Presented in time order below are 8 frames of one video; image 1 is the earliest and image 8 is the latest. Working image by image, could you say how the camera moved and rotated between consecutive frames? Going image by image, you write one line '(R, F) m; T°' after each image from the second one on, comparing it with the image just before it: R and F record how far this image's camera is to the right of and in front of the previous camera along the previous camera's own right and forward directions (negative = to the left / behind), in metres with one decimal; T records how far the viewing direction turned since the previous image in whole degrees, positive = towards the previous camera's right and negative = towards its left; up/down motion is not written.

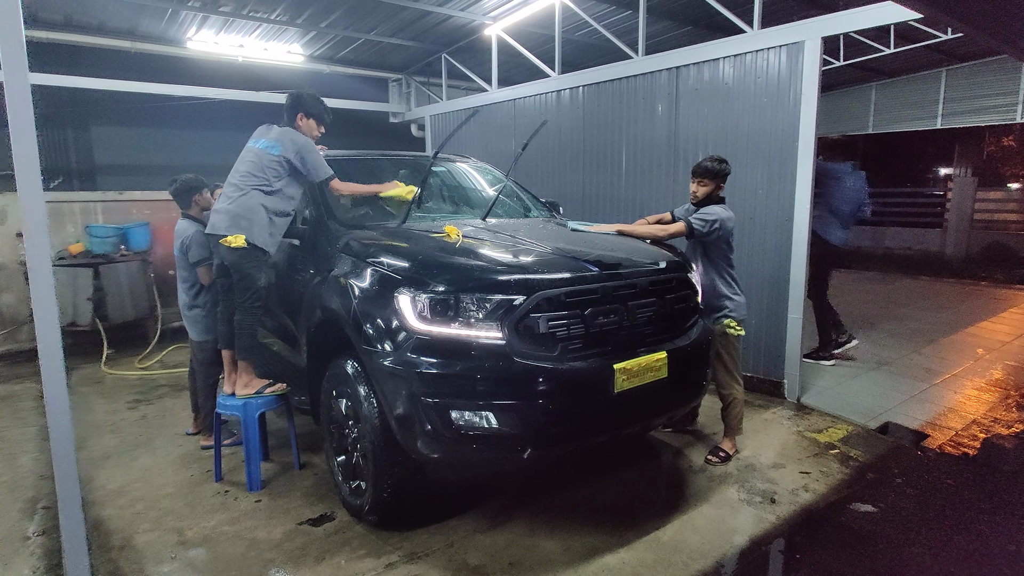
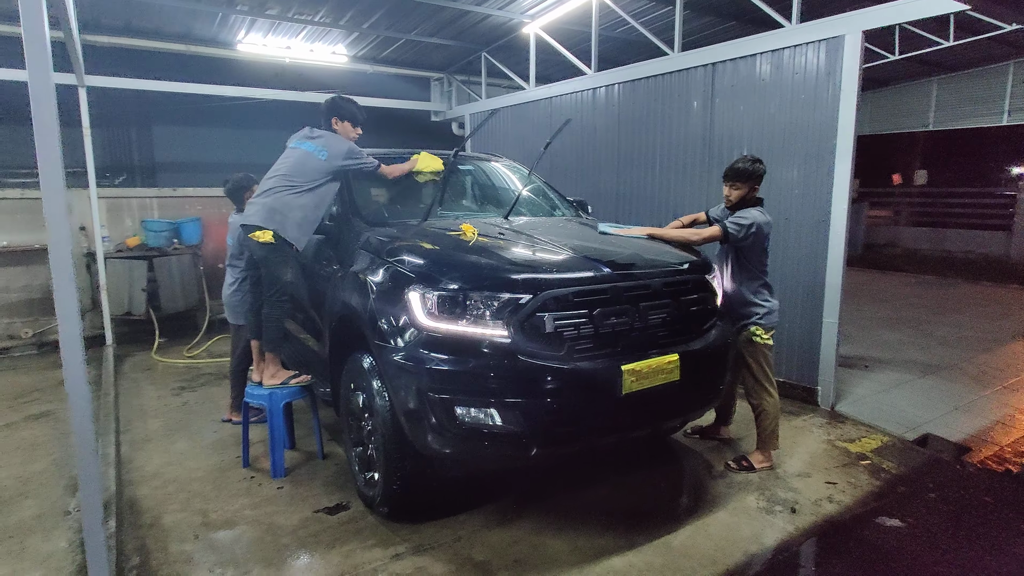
(+0.1, 0.0) m; -4°
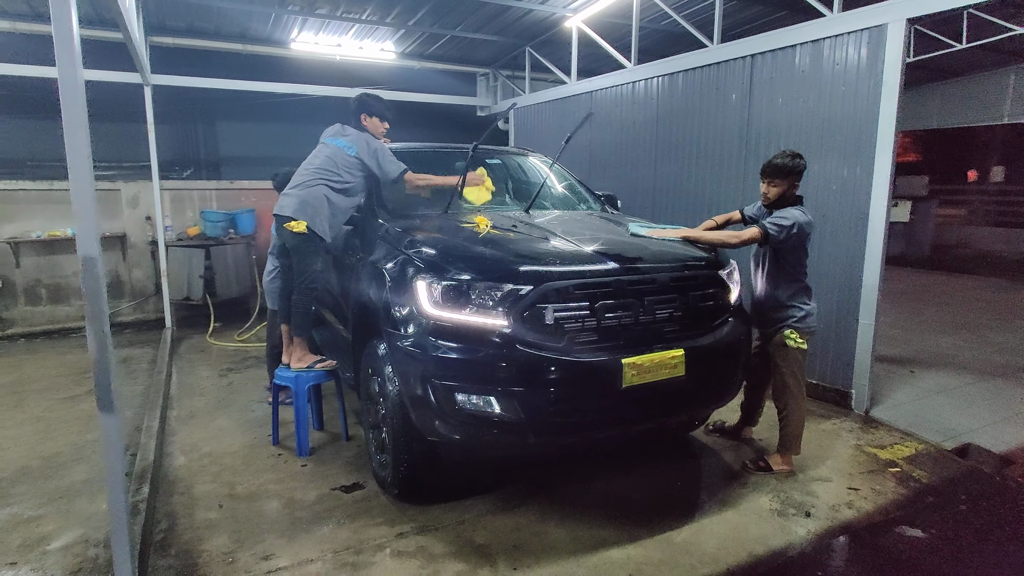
(+0.2, 0.0) m; -5°
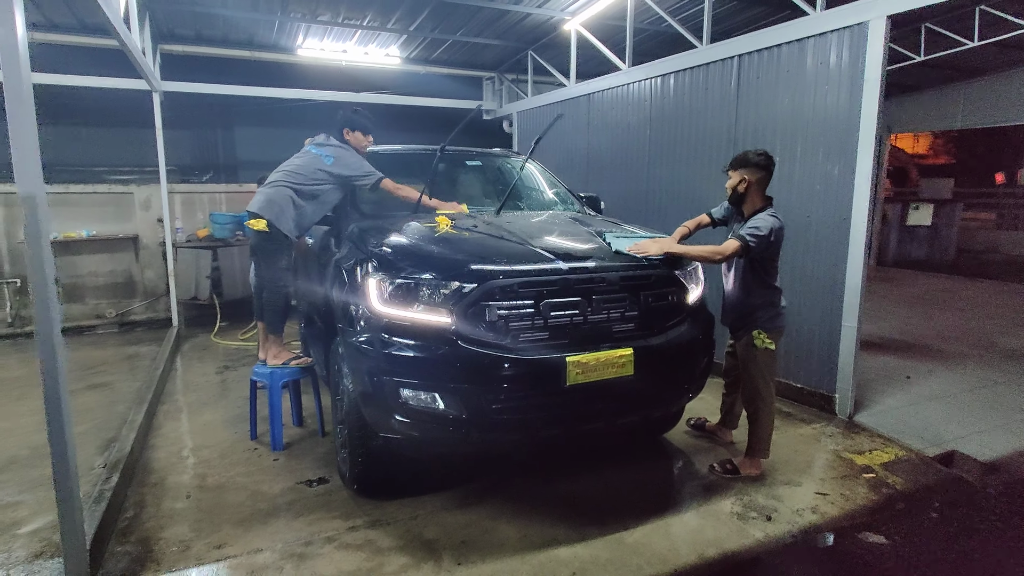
(+0.3, 0.0) m; -2°
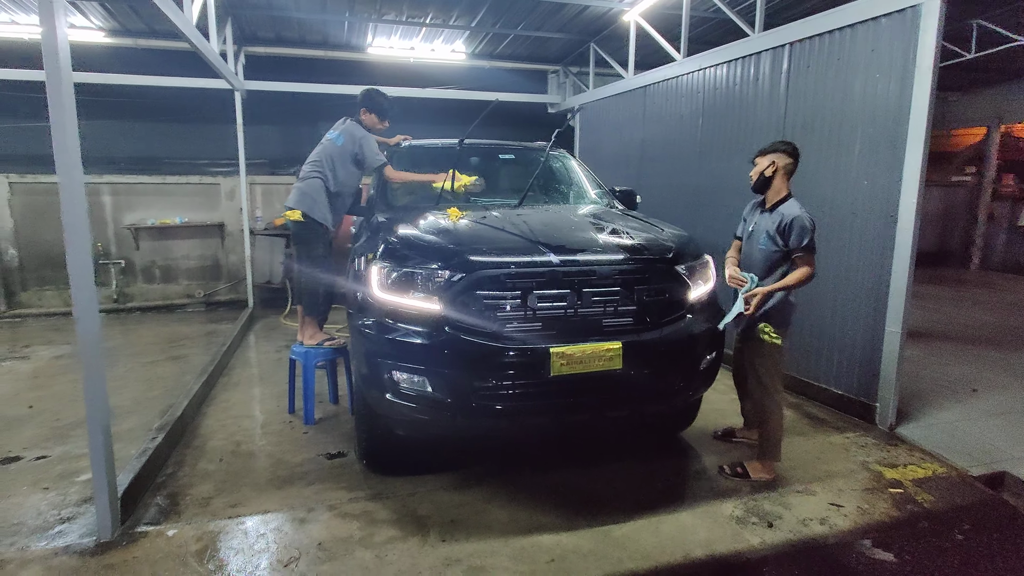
(+0.3, 0.0) m; -8°
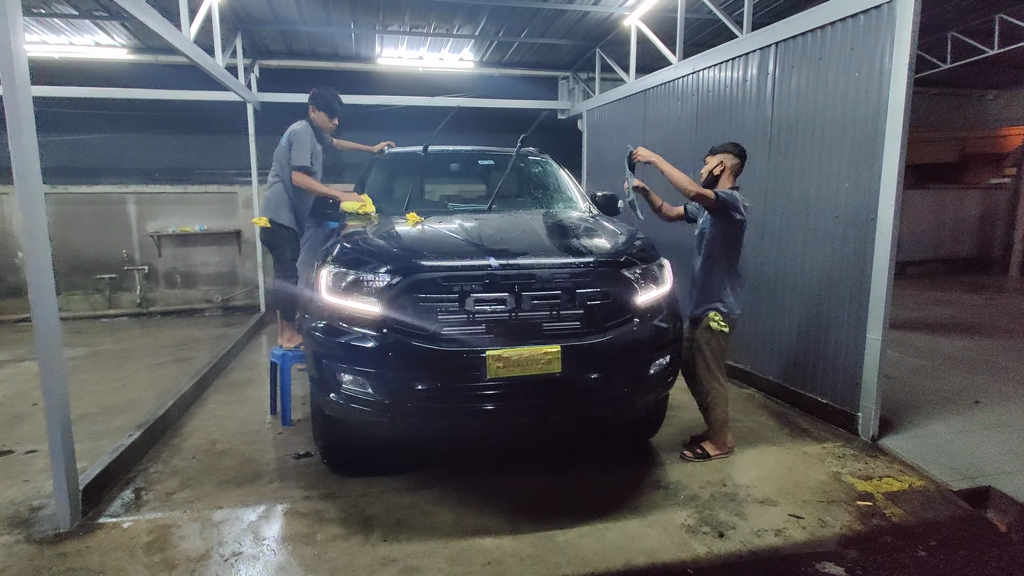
(+0.4, 0.0) m; -3°
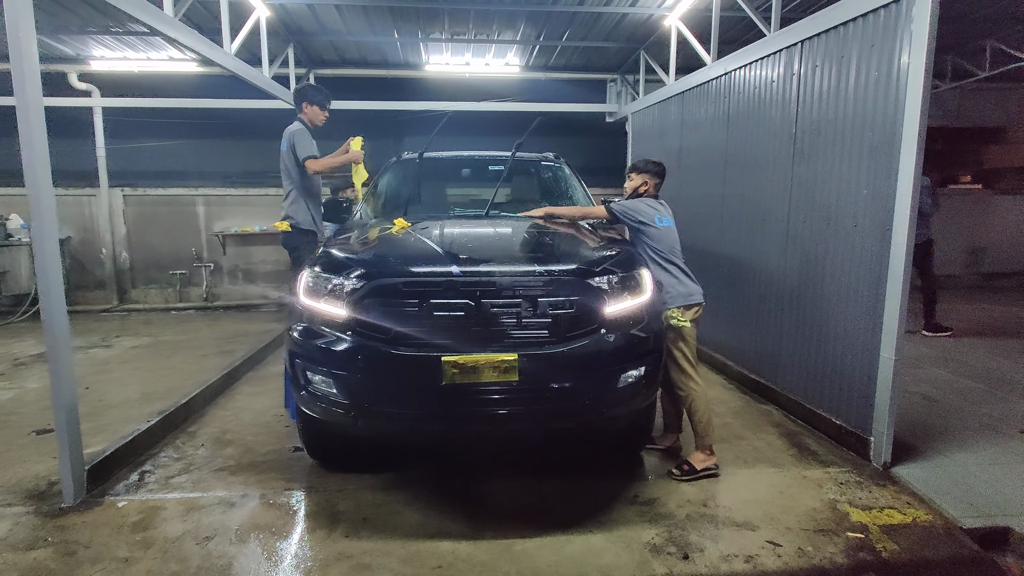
(+0.4, 0.0) m; -7°
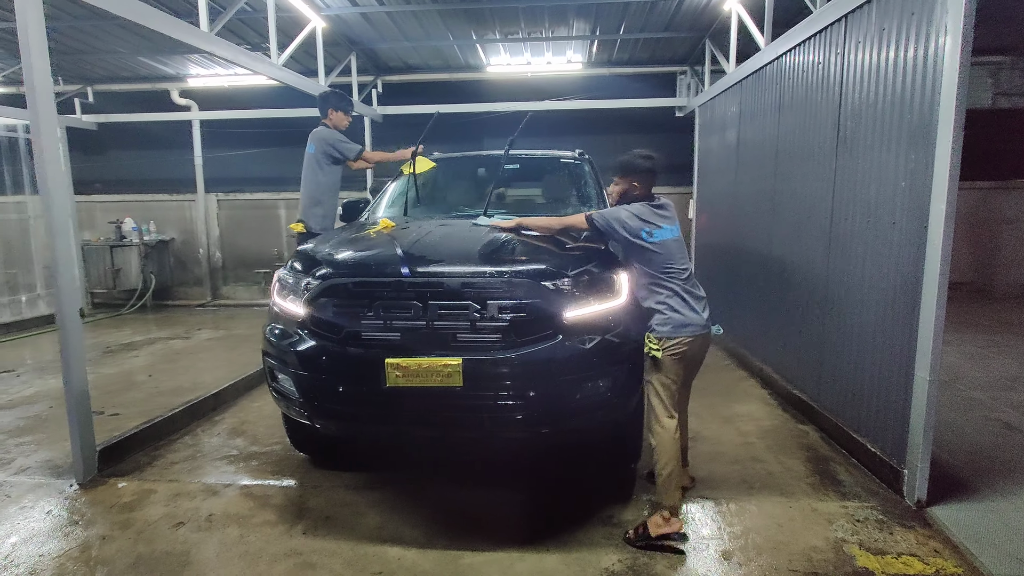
(+0.6, +0.1) m; -10°
